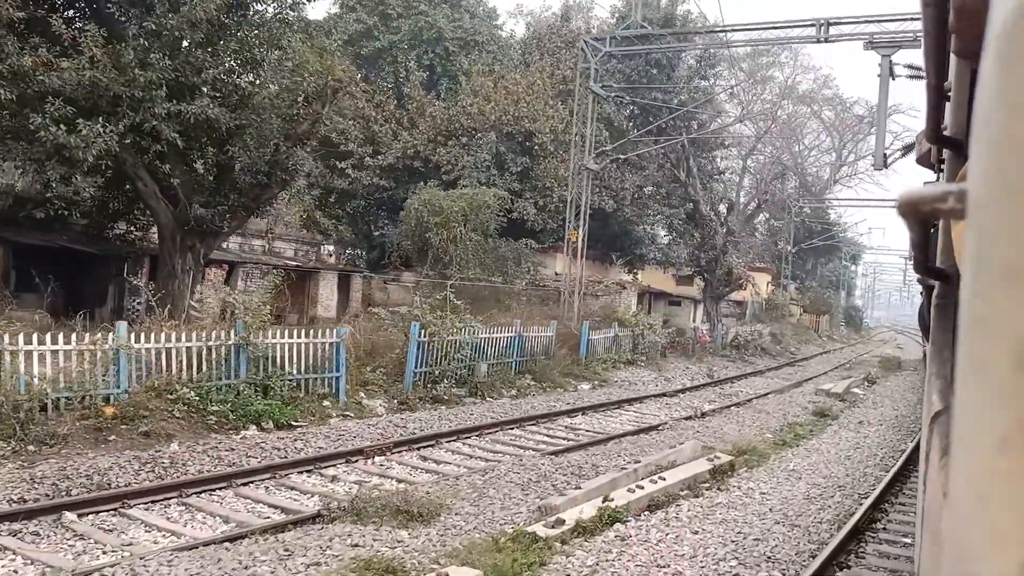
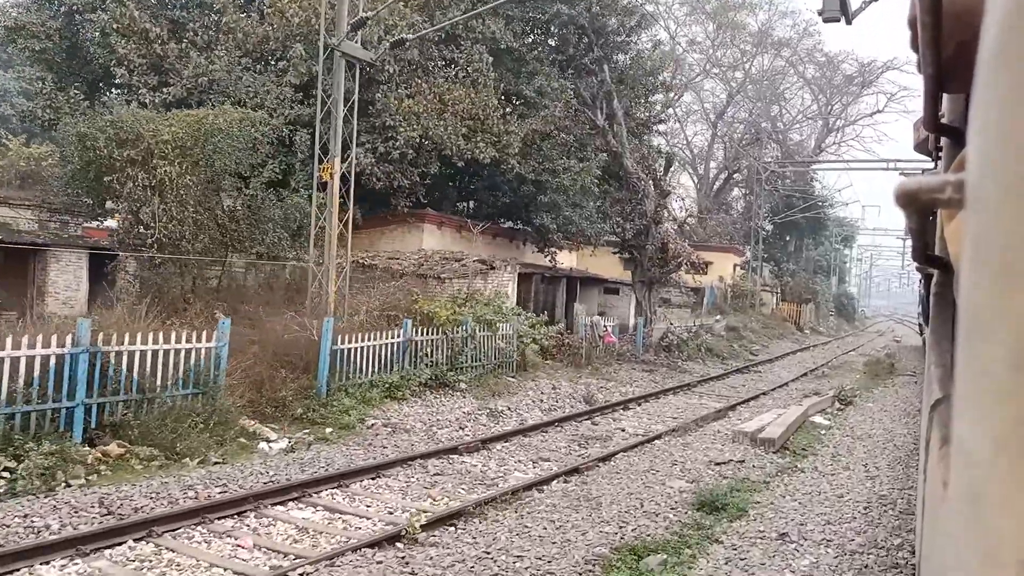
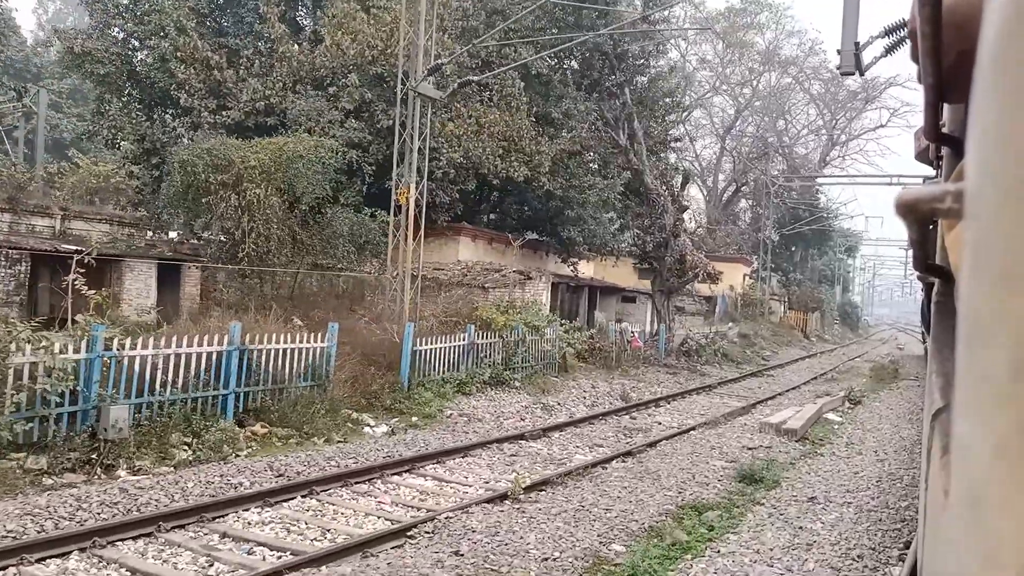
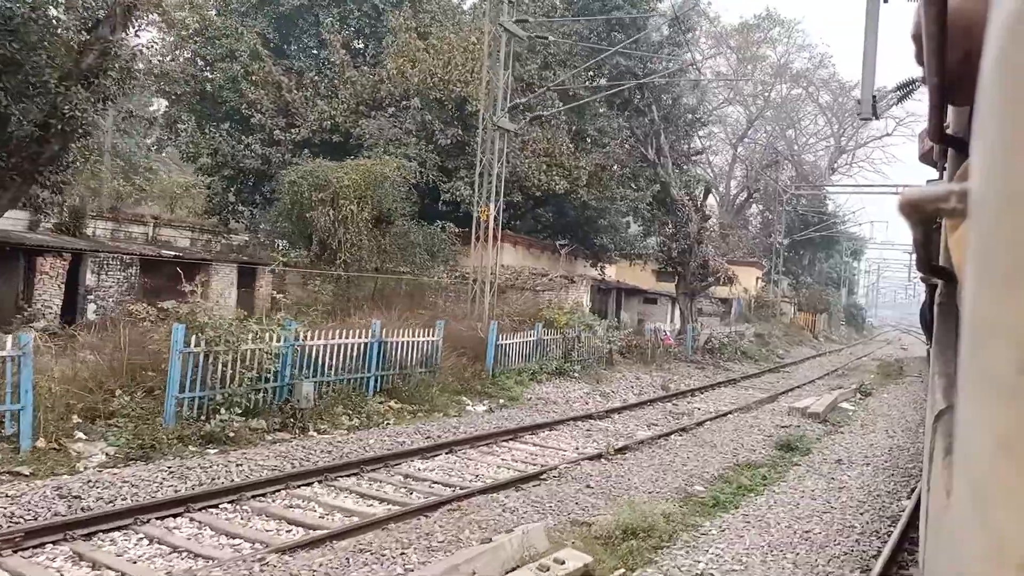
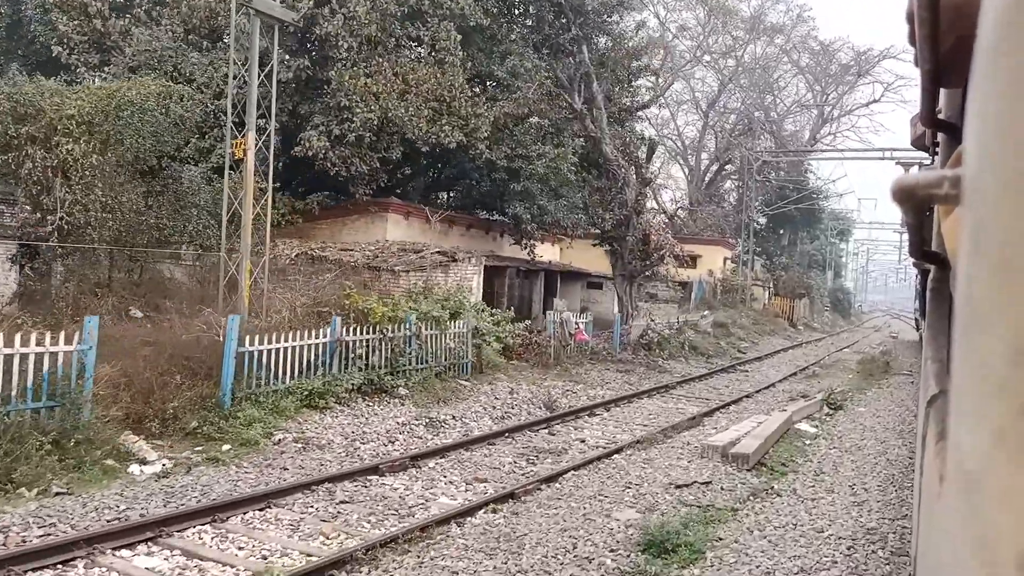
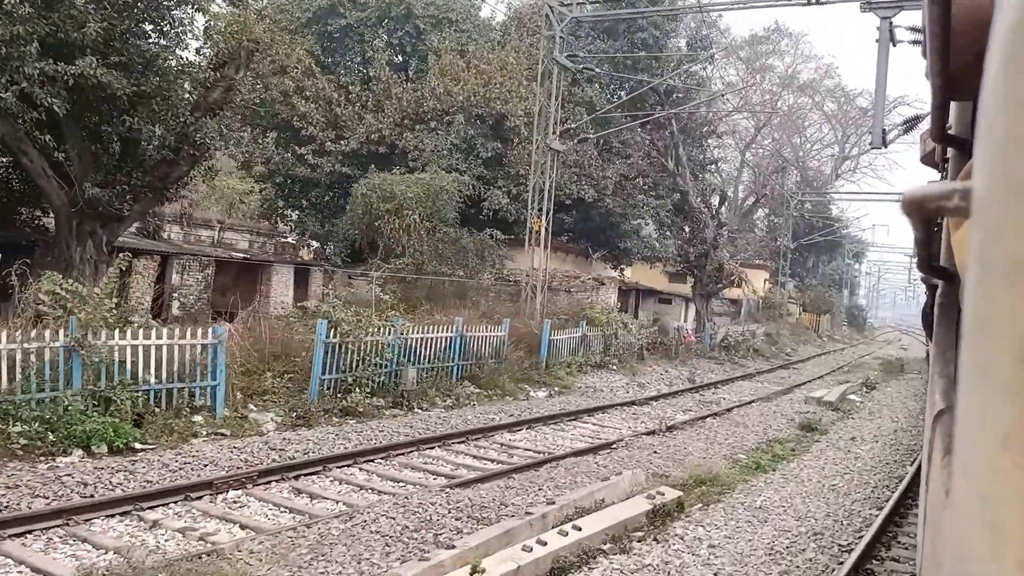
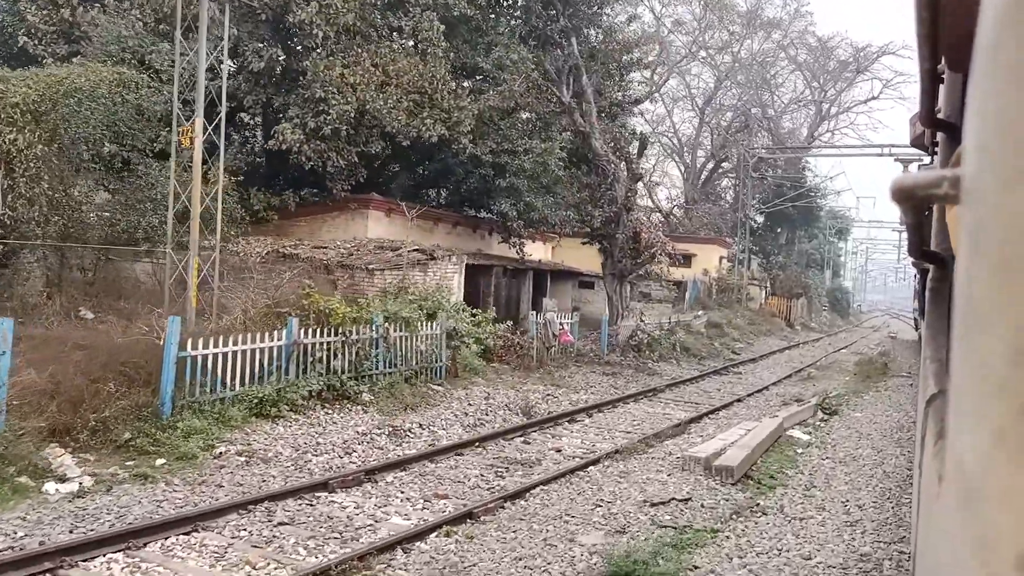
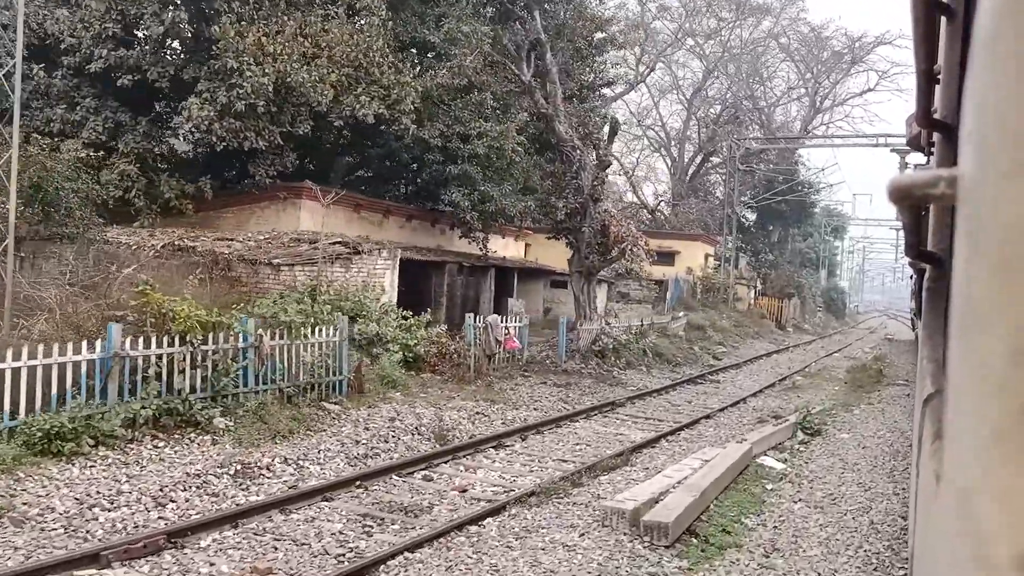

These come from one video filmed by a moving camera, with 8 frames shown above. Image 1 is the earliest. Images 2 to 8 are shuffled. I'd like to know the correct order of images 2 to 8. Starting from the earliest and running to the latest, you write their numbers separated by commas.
6, 4, 3, 2, 5, 7, 8
